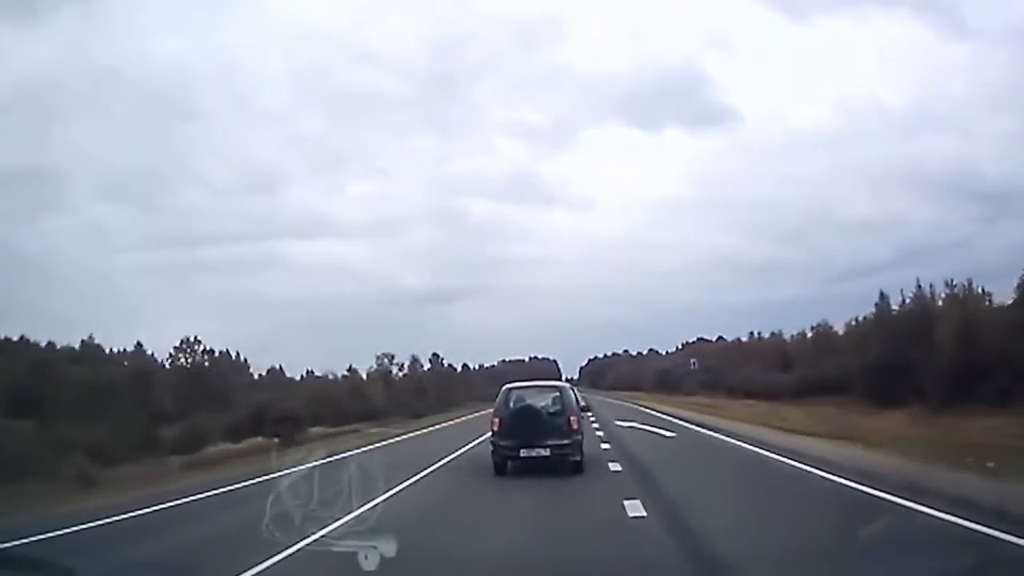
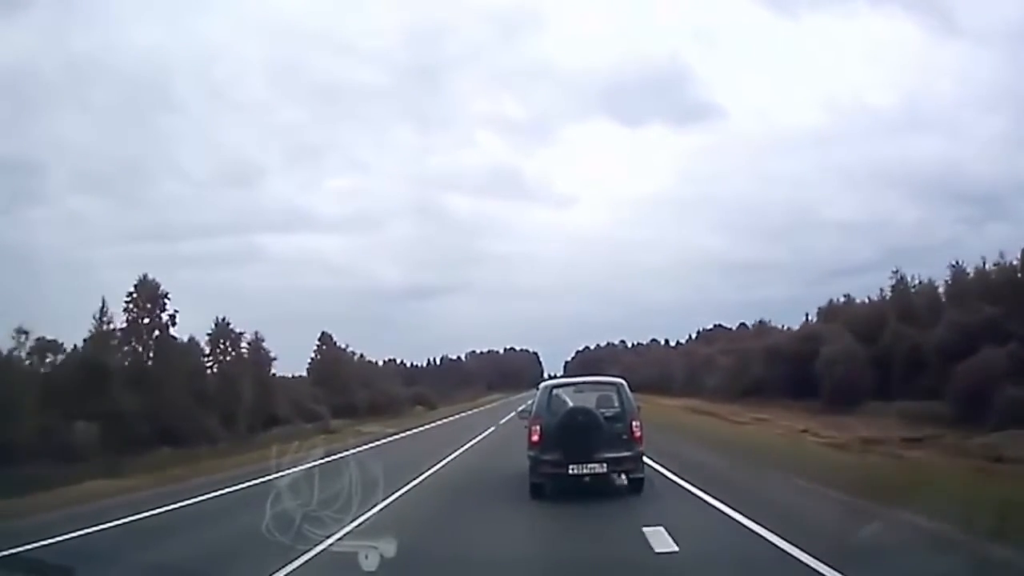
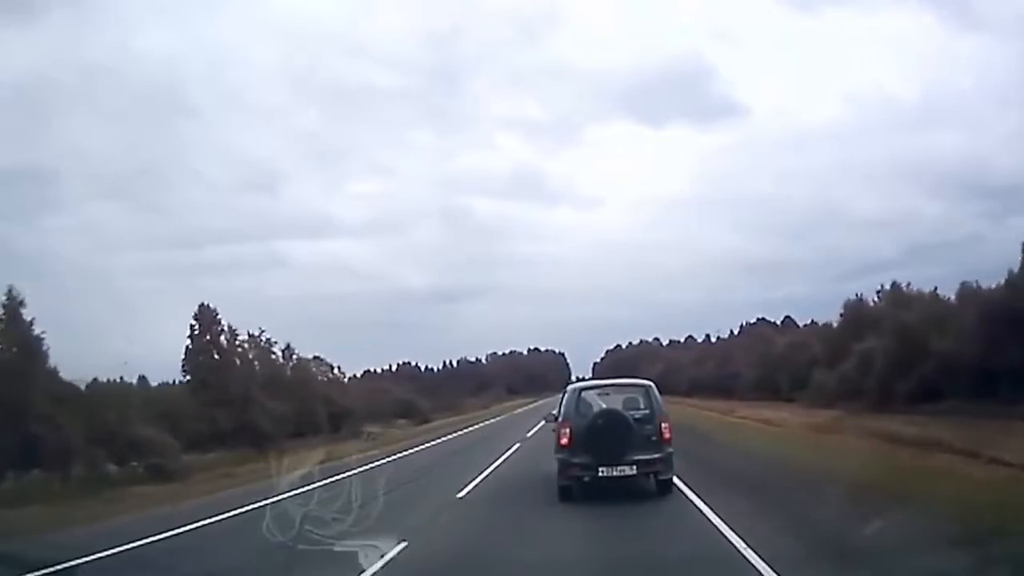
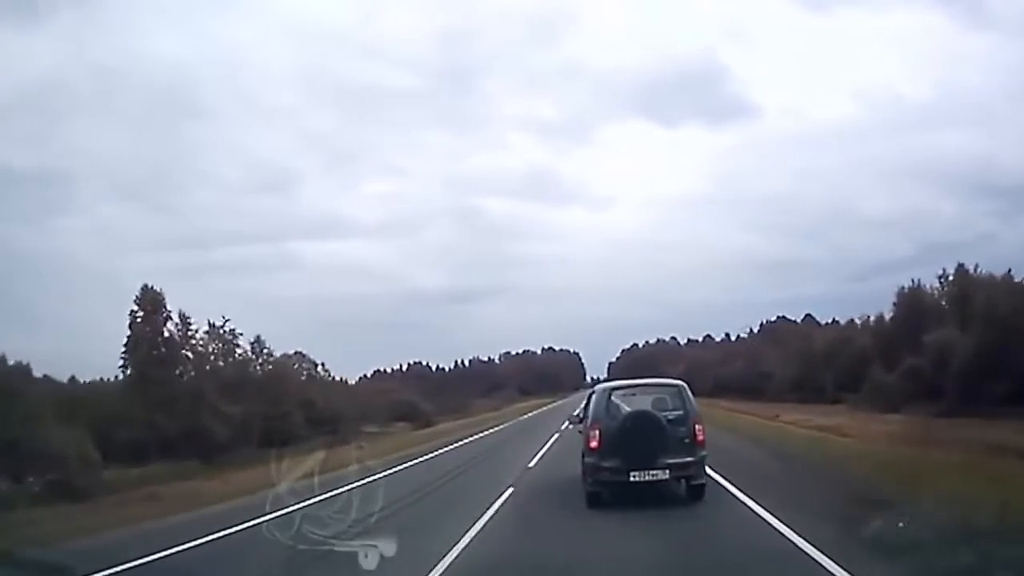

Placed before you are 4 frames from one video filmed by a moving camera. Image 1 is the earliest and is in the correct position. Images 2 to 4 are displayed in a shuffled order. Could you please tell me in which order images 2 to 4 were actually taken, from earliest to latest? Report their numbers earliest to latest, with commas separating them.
2, 3, 4
